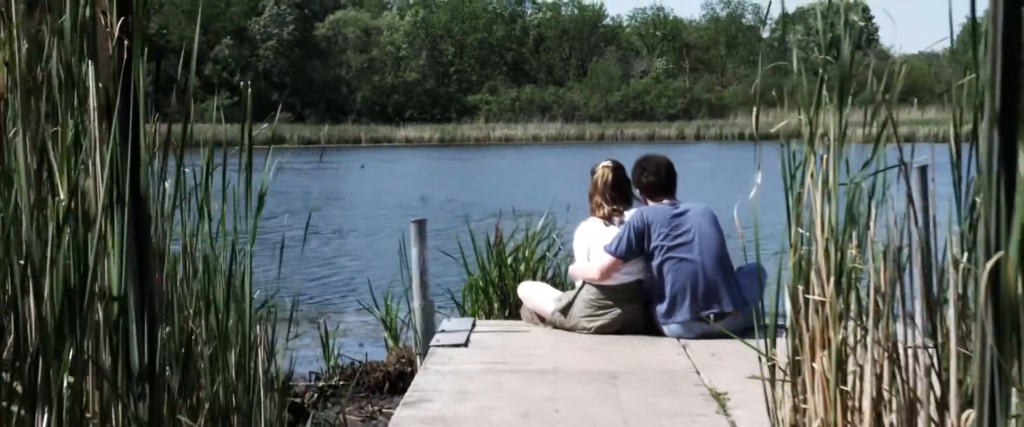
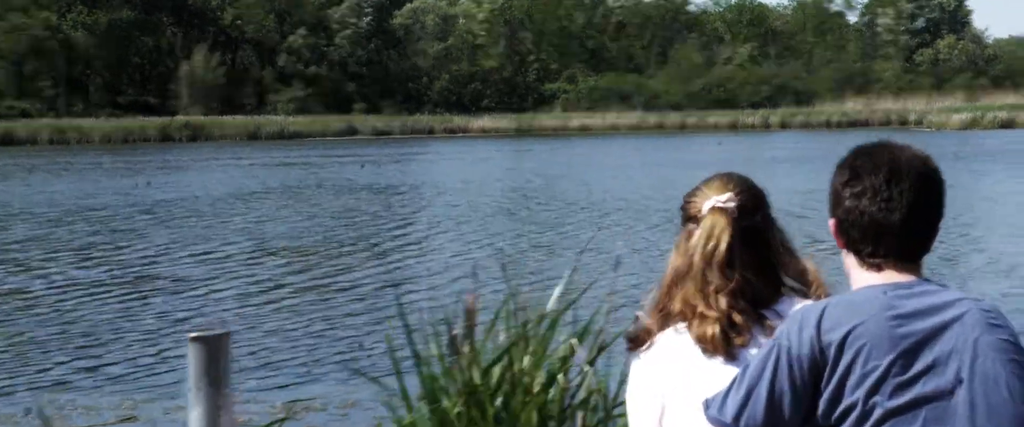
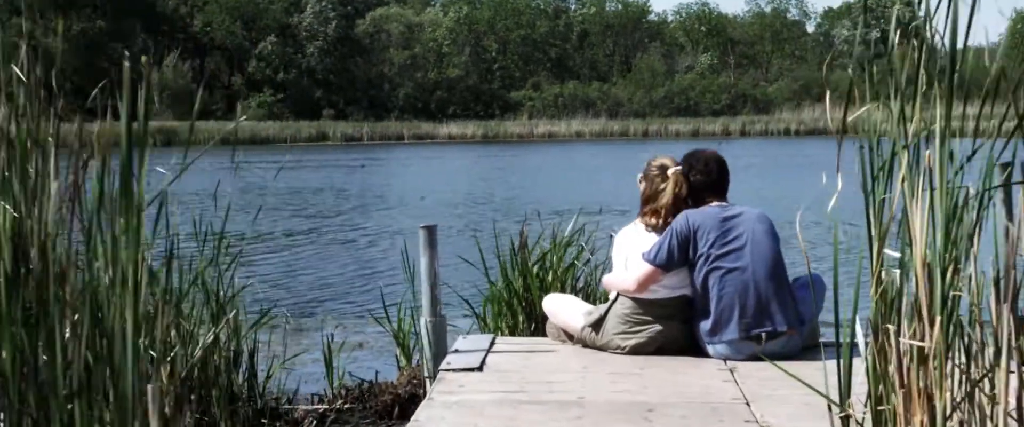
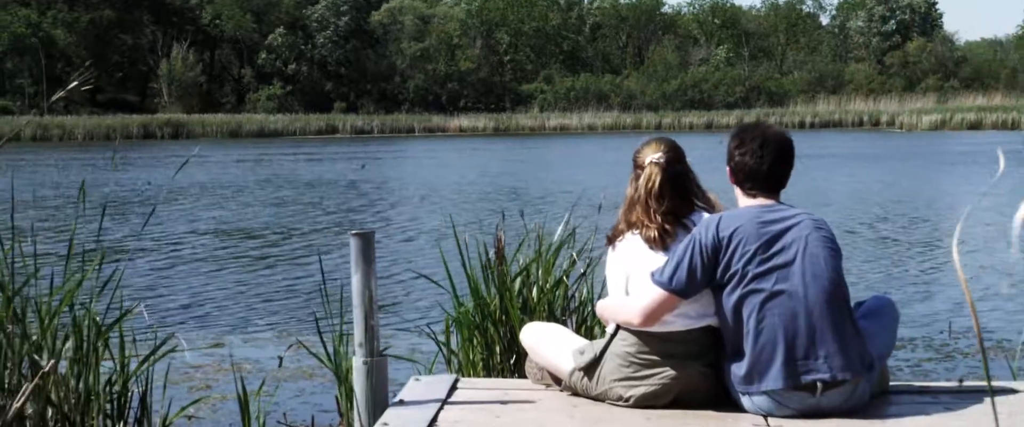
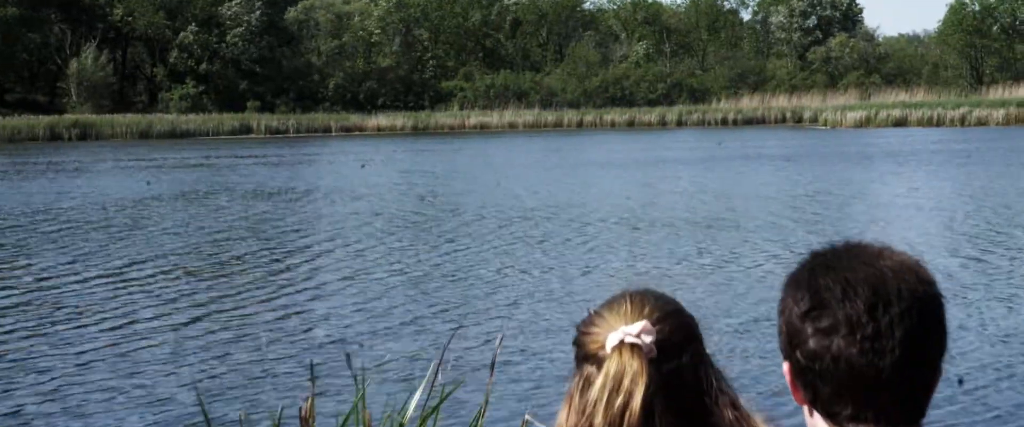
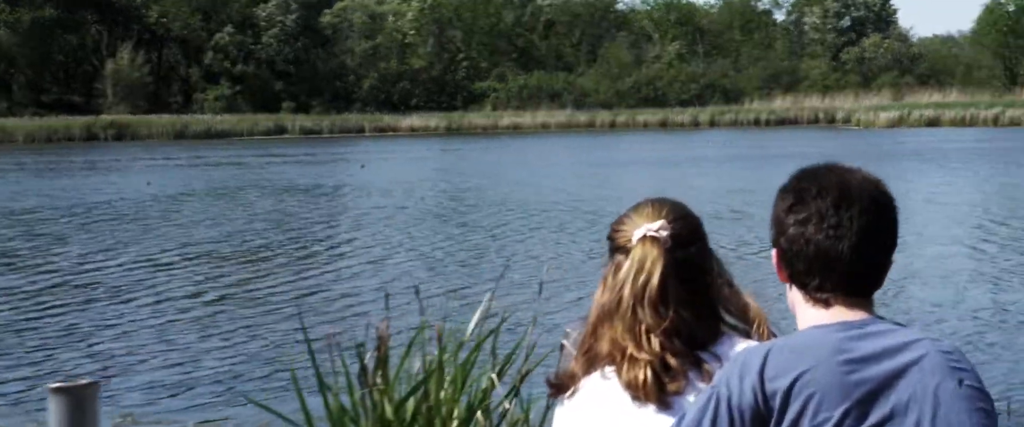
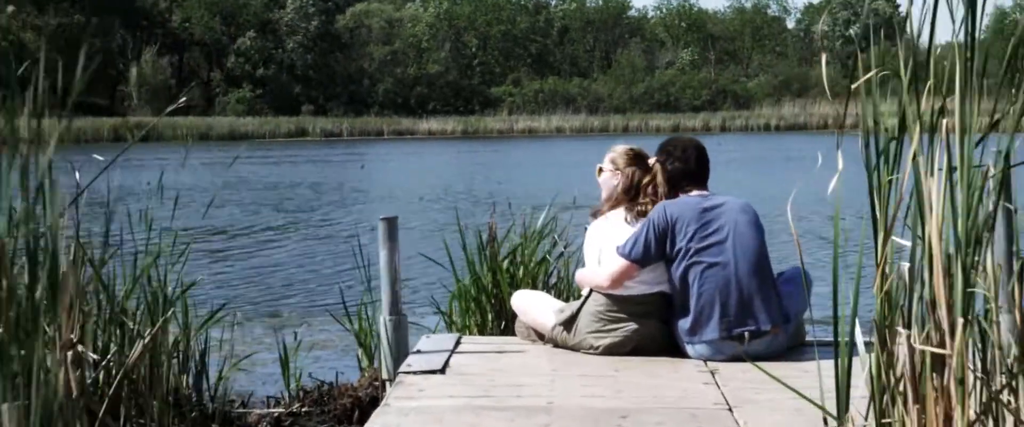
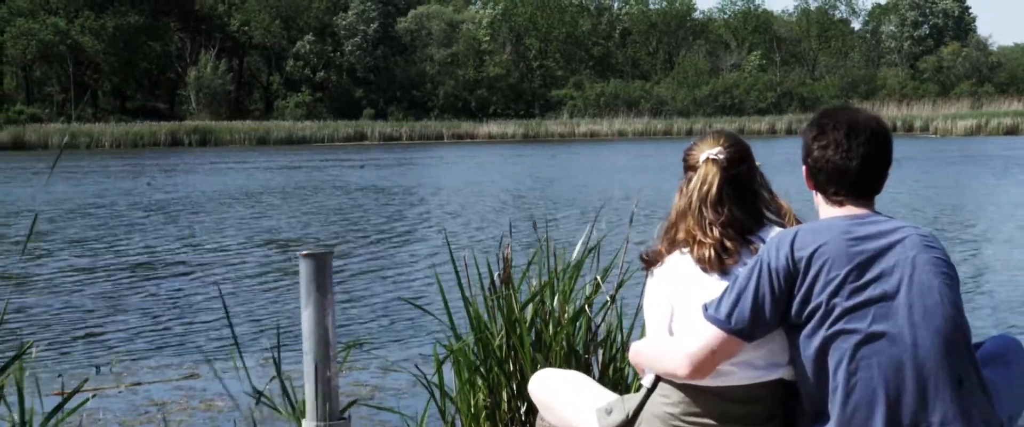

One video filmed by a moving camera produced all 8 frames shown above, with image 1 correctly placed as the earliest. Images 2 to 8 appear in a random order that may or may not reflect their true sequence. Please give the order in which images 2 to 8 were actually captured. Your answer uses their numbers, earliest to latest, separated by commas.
3, 7, 4, 8, 2, 6, 5
